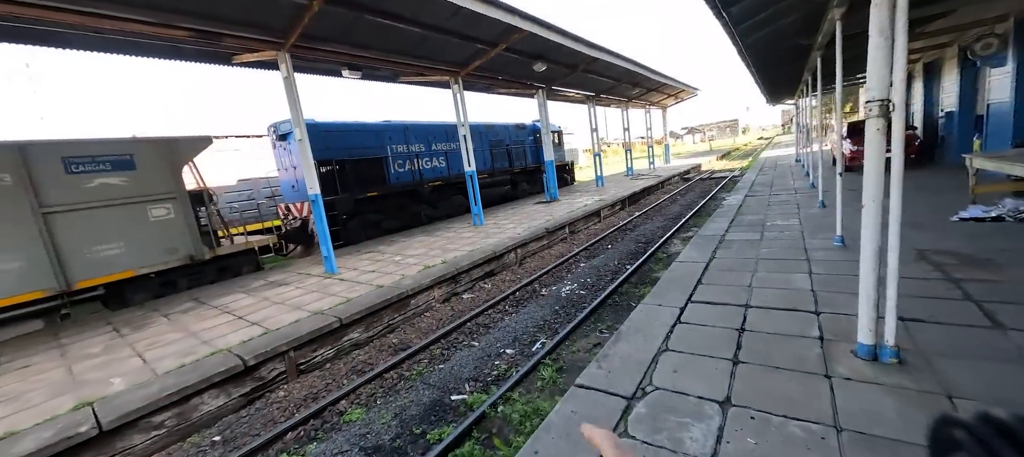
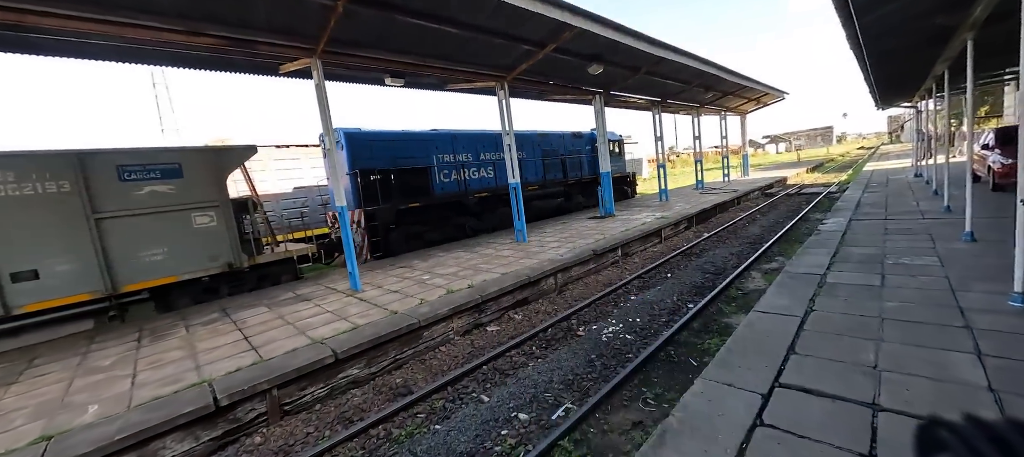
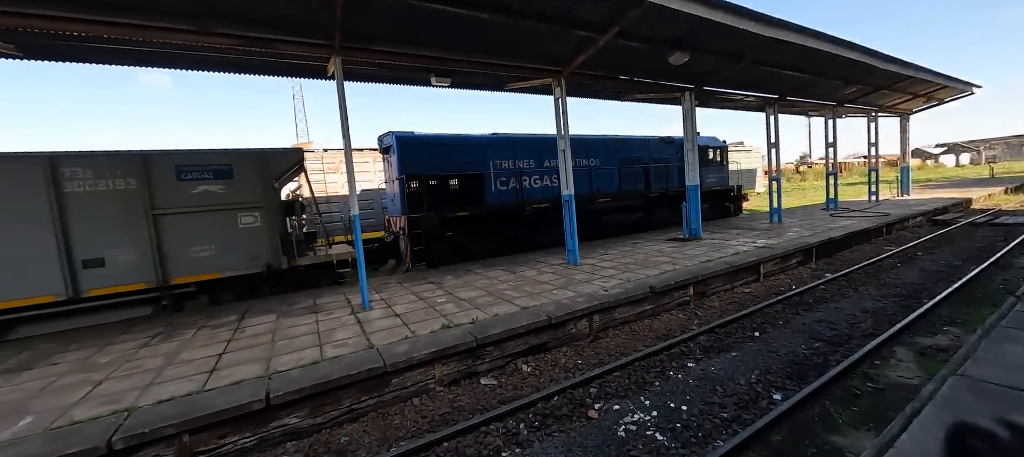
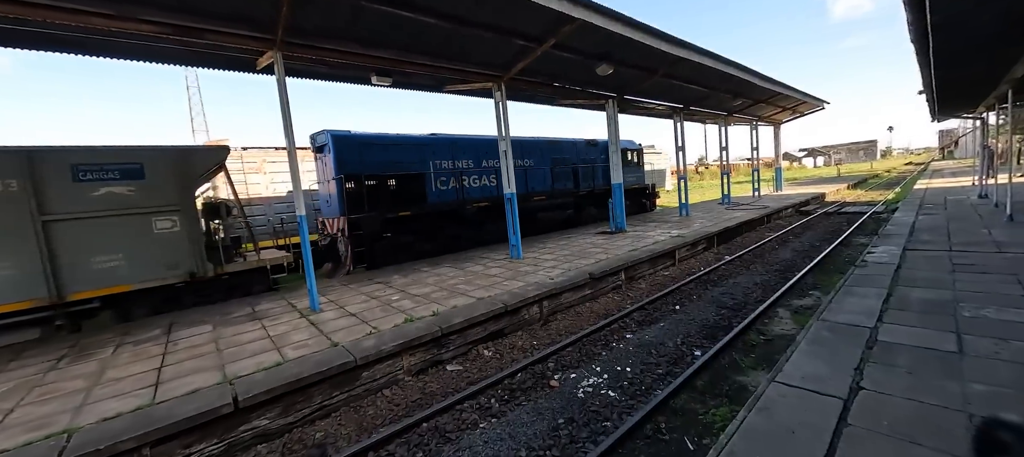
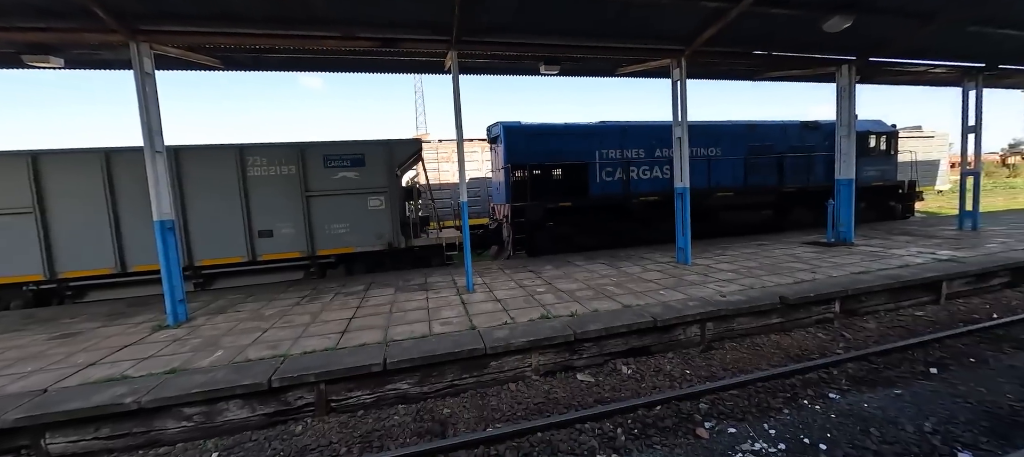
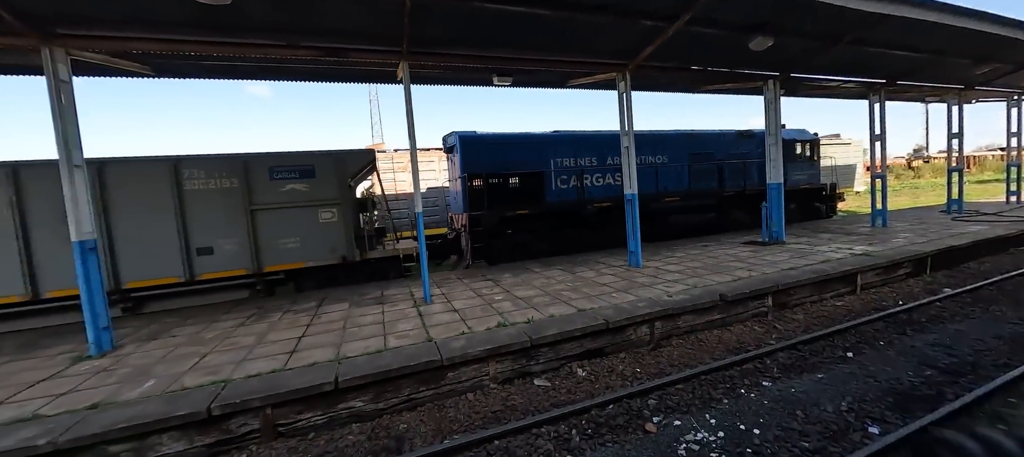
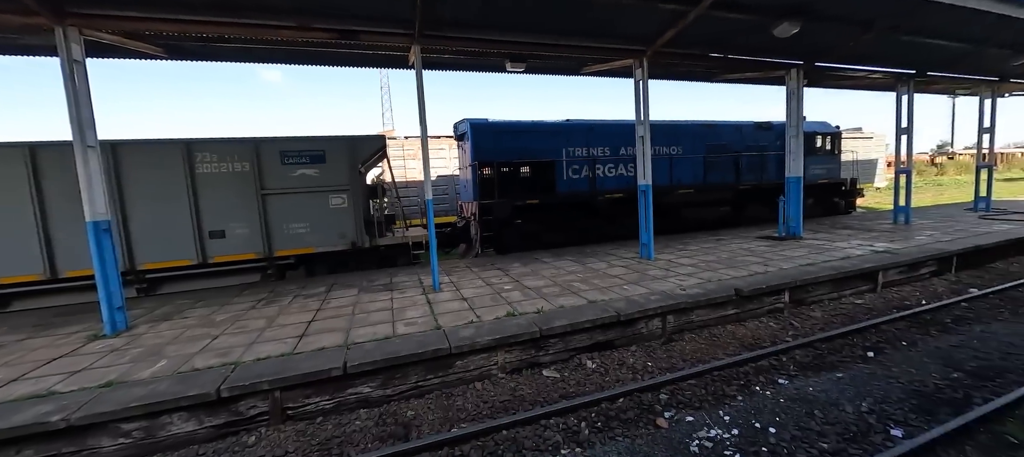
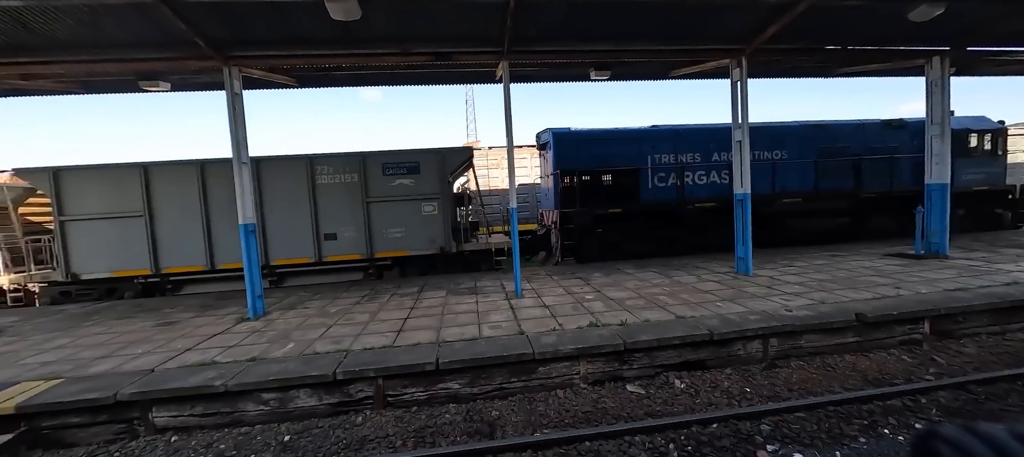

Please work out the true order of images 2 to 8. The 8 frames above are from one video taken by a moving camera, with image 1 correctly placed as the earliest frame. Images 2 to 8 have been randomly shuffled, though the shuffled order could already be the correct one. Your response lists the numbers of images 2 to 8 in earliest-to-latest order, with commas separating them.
2, 4, 3, 6, 8, 5, 7
